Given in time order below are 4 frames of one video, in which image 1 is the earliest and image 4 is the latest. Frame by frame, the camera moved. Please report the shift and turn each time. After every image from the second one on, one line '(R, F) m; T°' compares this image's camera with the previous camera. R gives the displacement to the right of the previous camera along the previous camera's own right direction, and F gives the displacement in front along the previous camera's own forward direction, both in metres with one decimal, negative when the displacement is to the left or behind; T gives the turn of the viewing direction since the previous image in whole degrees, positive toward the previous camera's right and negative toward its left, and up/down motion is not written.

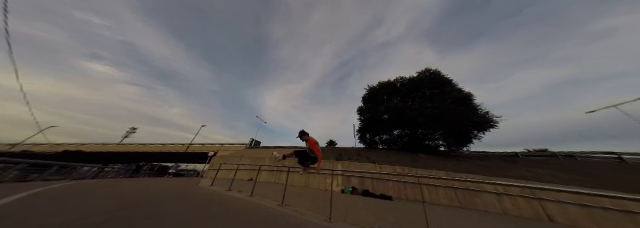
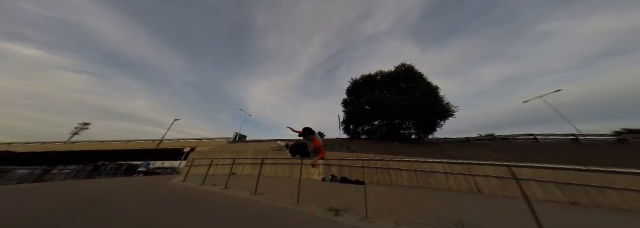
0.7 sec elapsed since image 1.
(+0.8, -0.3) m; +5°
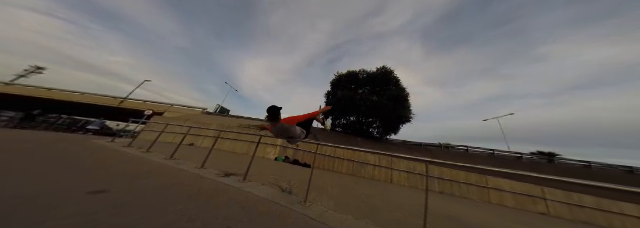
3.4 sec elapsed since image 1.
(+3.1, -0.5) m; +4°
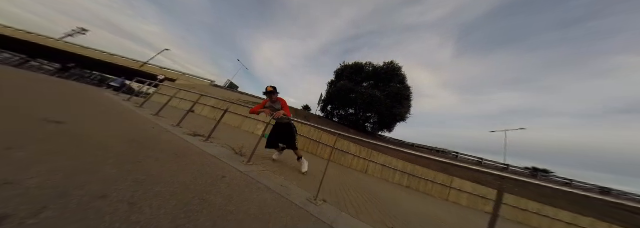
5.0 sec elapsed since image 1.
(+1.6, -0.1) m; -3°
